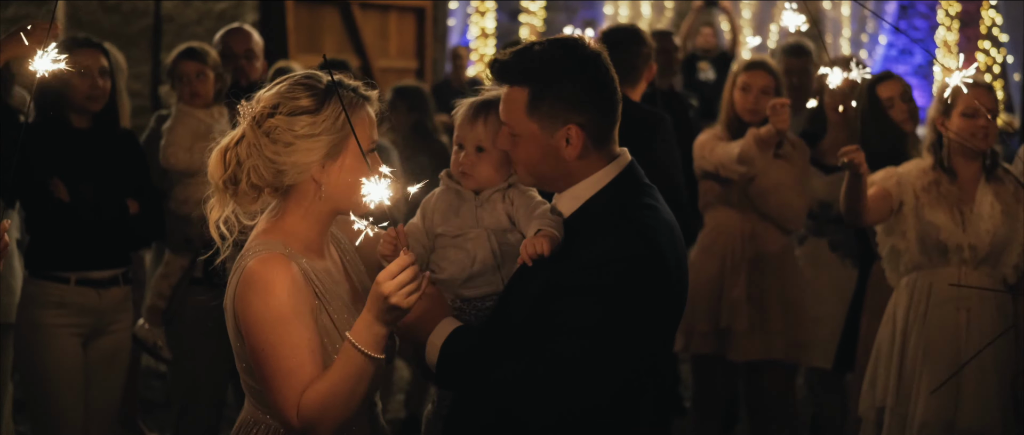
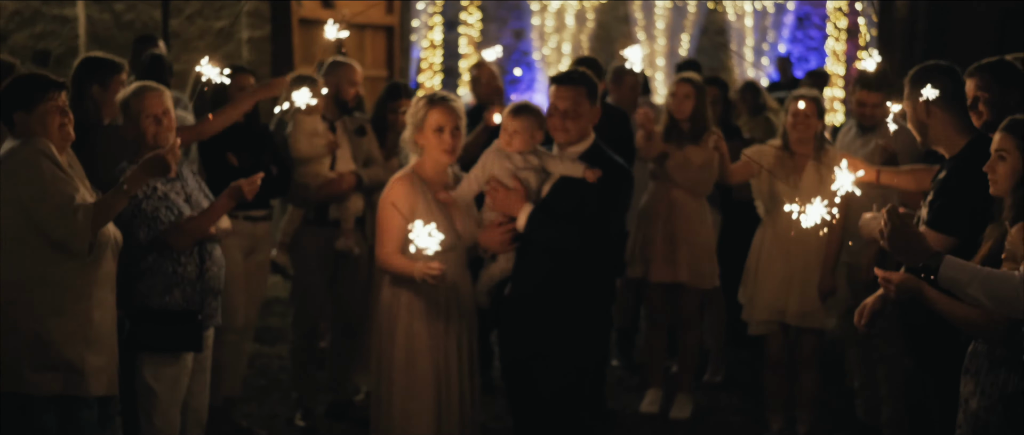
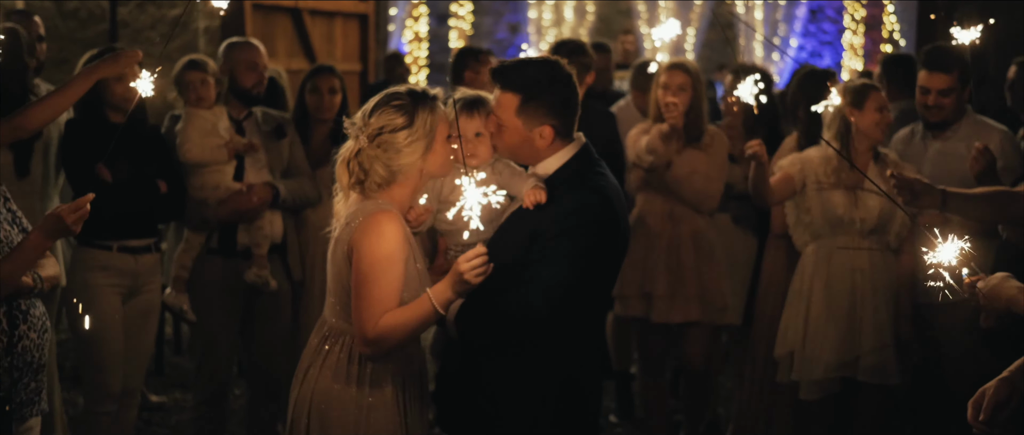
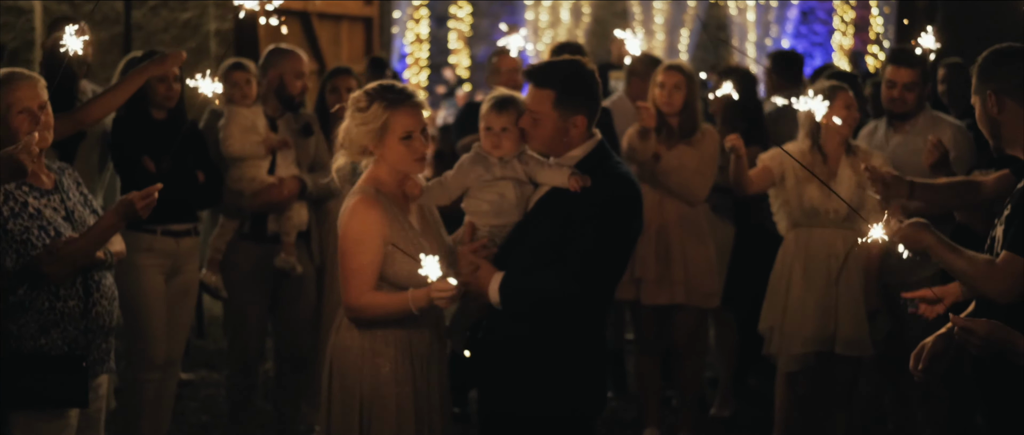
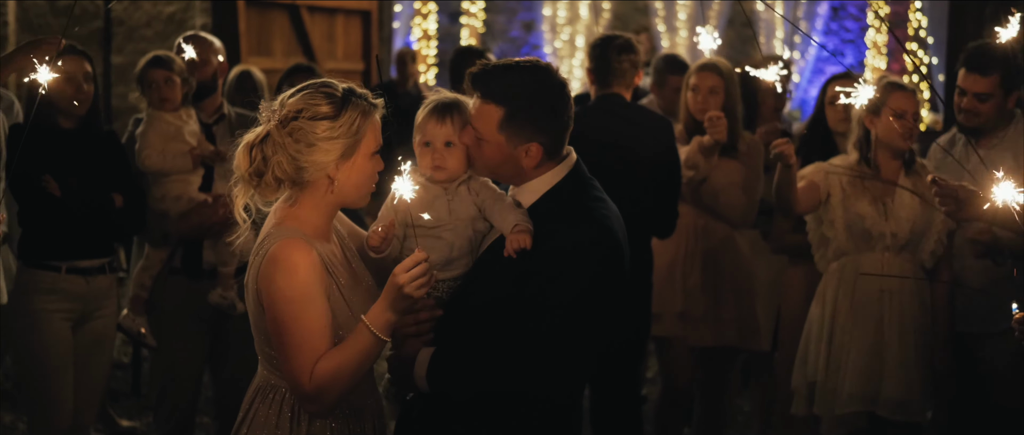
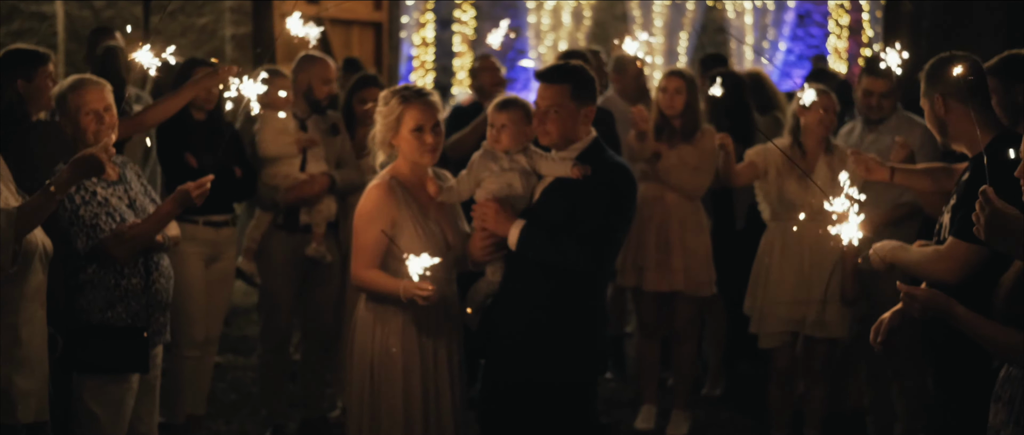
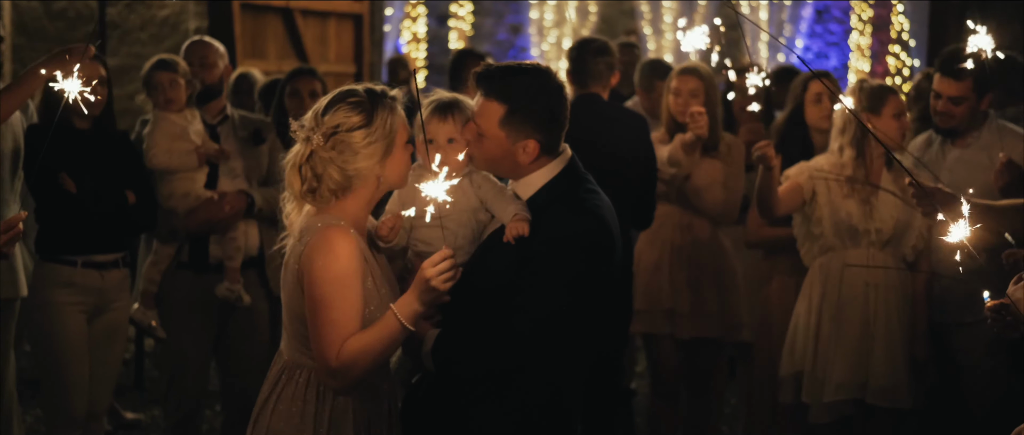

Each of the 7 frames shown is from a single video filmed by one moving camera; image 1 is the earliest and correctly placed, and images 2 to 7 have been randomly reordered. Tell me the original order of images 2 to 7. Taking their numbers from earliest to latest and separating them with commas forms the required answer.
5, 7, 3, 4, 6, 2
